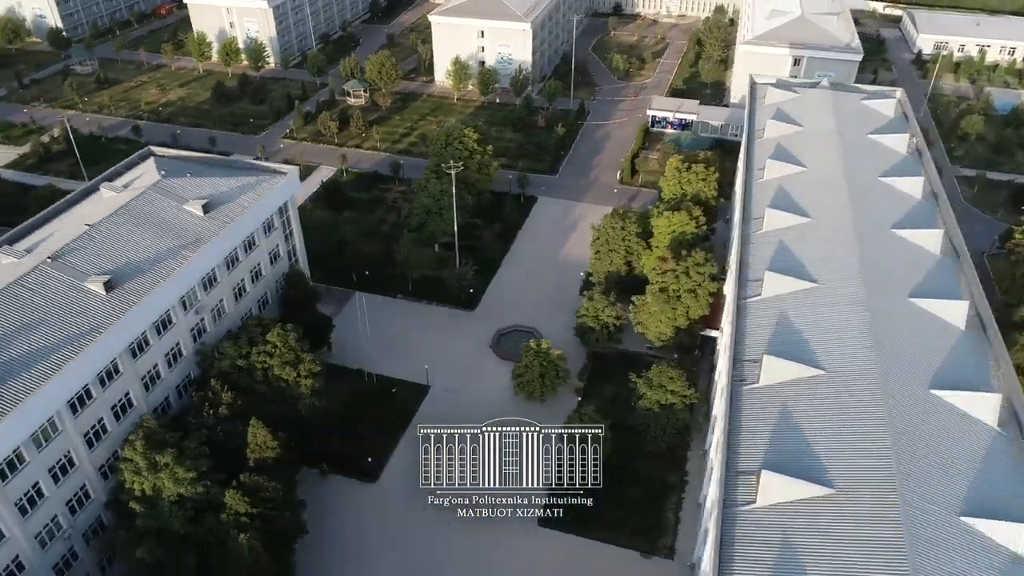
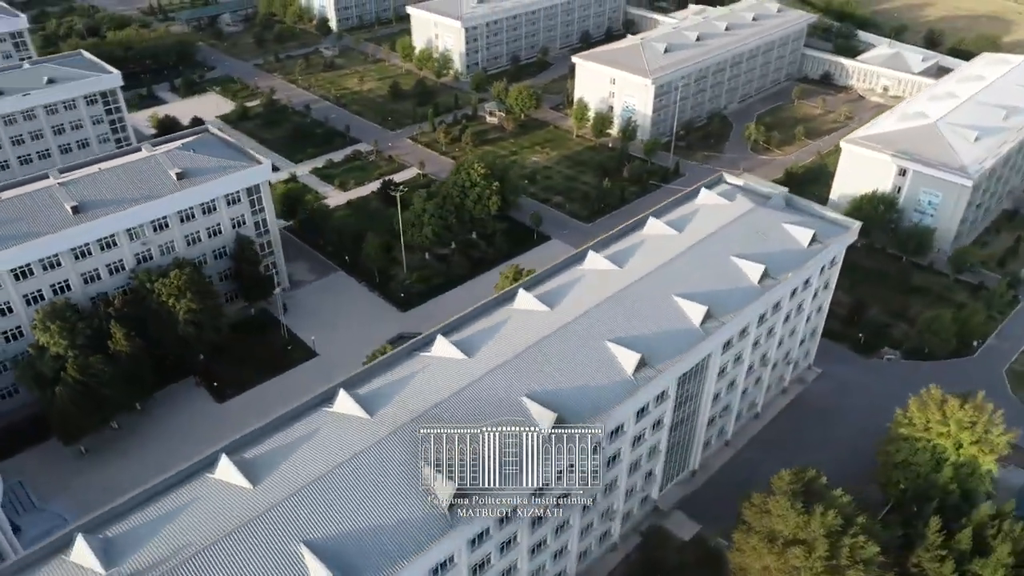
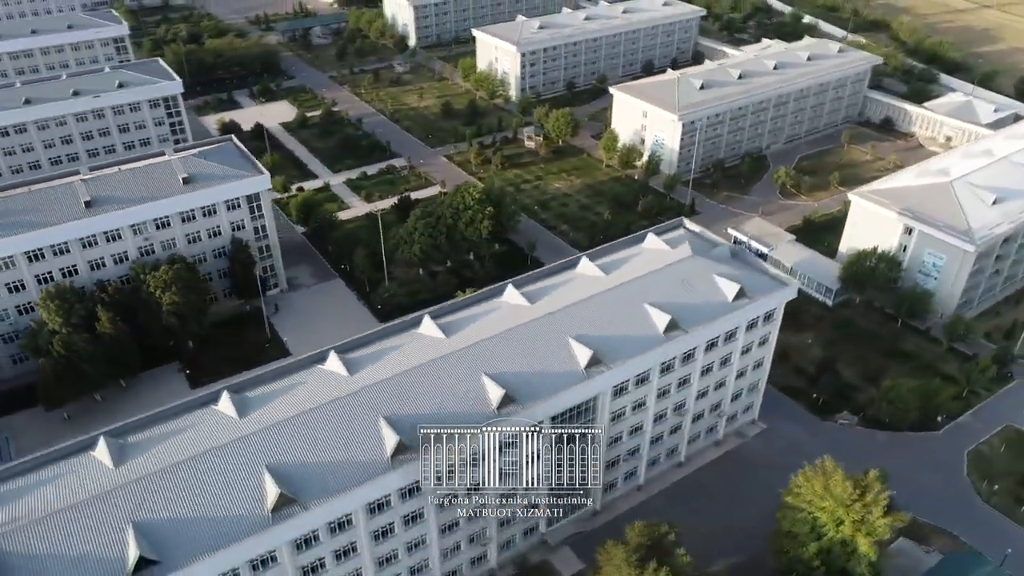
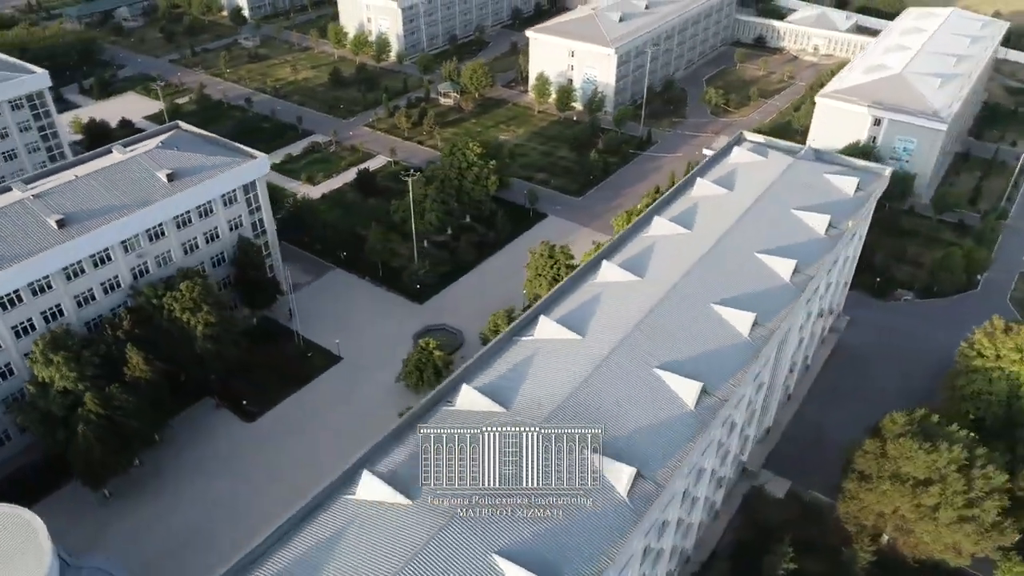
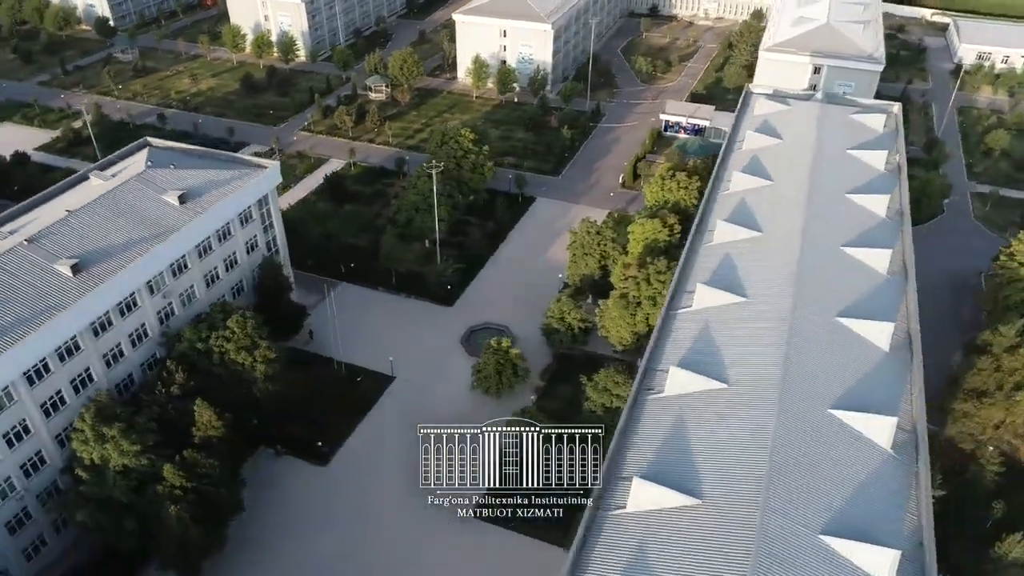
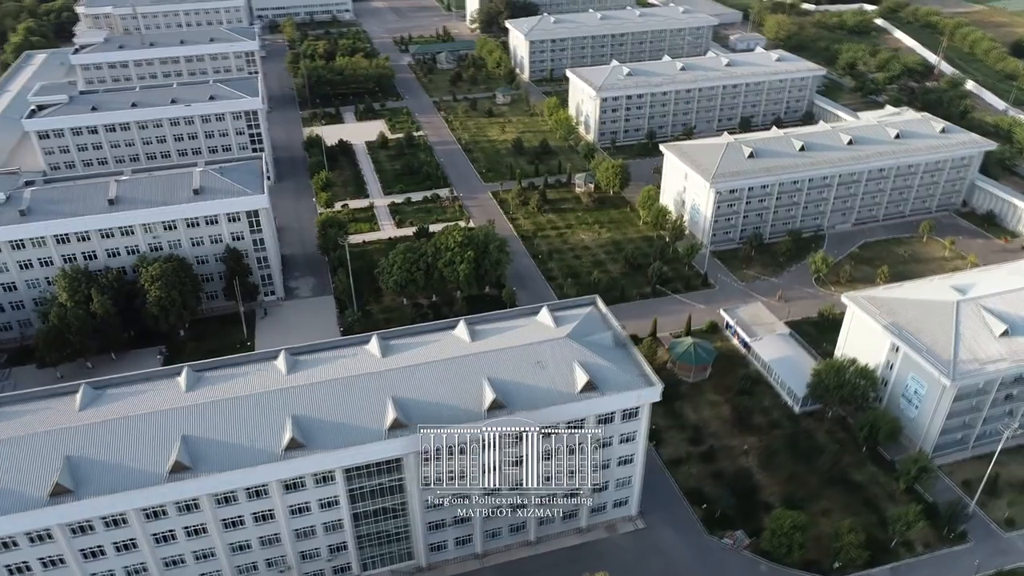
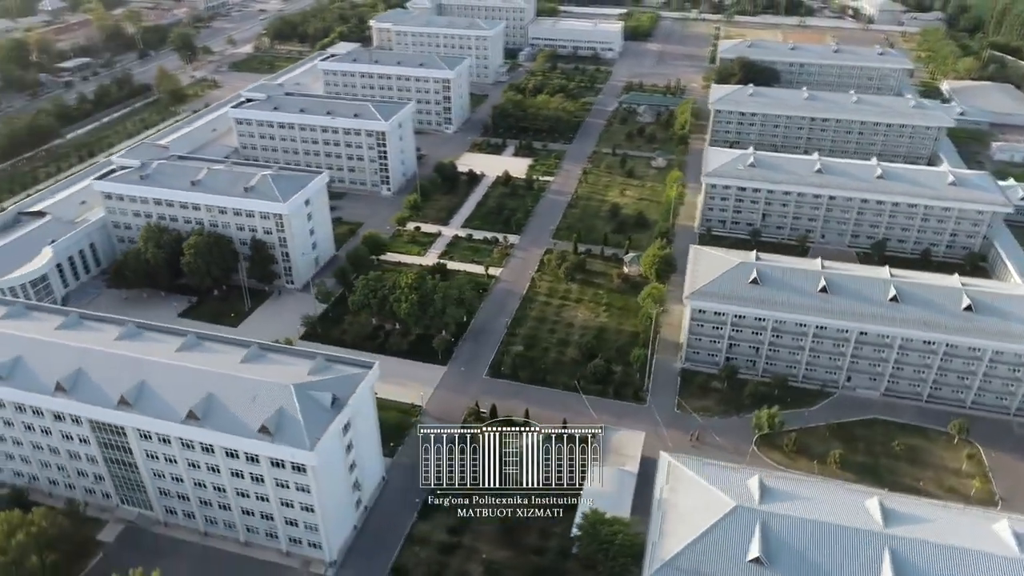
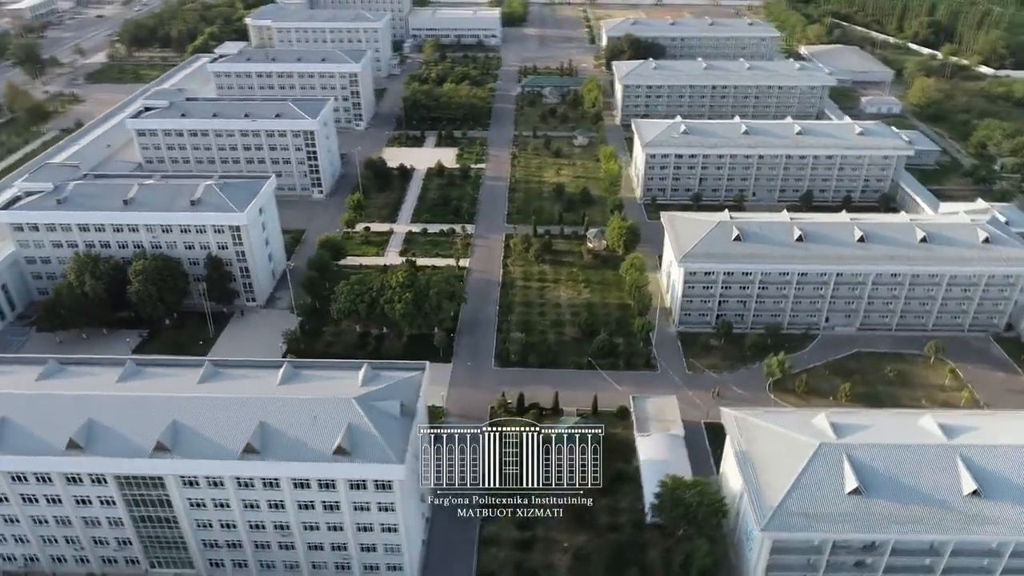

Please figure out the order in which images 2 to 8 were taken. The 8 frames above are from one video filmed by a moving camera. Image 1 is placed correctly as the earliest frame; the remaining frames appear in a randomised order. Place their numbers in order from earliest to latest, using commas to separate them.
5, 4, 2, 3, 6, 8, 7
